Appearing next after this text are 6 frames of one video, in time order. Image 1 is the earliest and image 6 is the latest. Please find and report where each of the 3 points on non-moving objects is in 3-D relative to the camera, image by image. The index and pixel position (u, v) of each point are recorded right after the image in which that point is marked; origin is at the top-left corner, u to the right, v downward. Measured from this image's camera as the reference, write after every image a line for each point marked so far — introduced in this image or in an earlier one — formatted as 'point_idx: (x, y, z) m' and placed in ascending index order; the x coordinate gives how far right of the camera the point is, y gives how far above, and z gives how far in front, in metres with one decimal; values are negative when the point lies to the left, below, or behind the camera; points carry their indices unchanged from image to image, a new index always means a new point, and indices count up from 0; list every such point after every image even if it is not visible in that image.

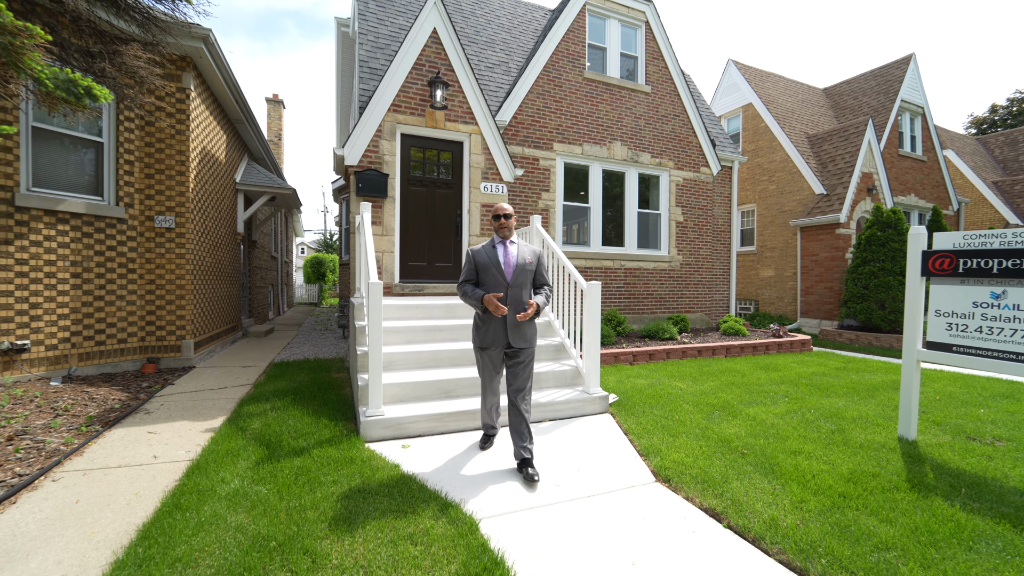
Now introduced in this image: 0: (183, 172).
0: (-4.7, +1.7, +6.2) m
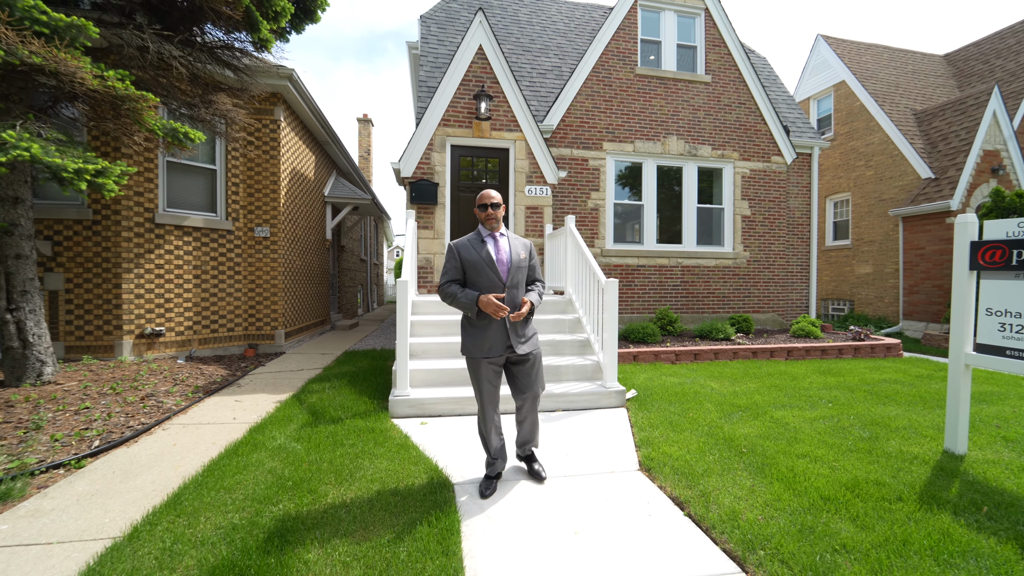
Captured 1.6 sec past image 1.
0: (-4.1, +1.7, +7.4) m
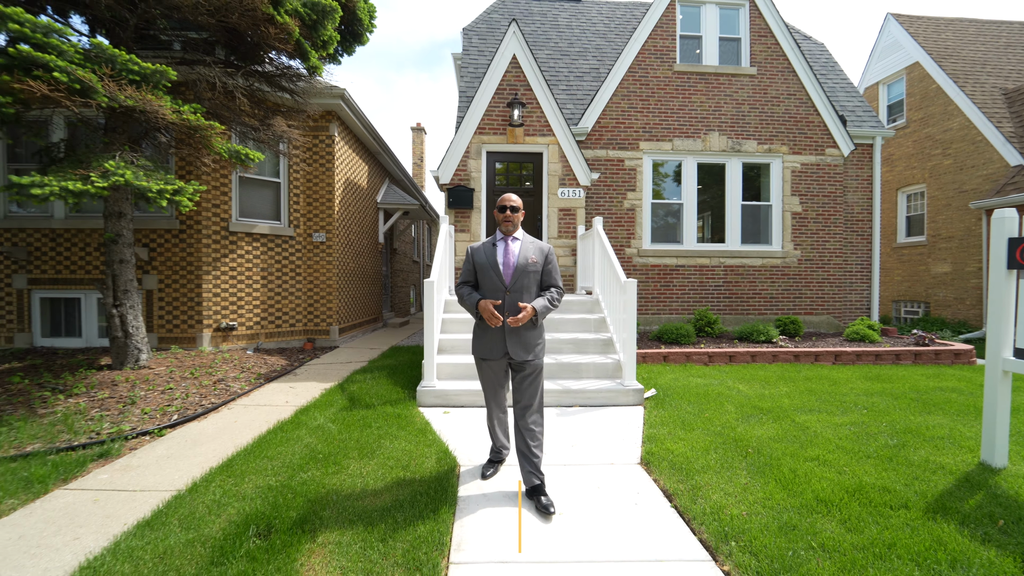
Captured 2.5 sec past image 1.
0: (-3.4, +1.7, +8.2) m
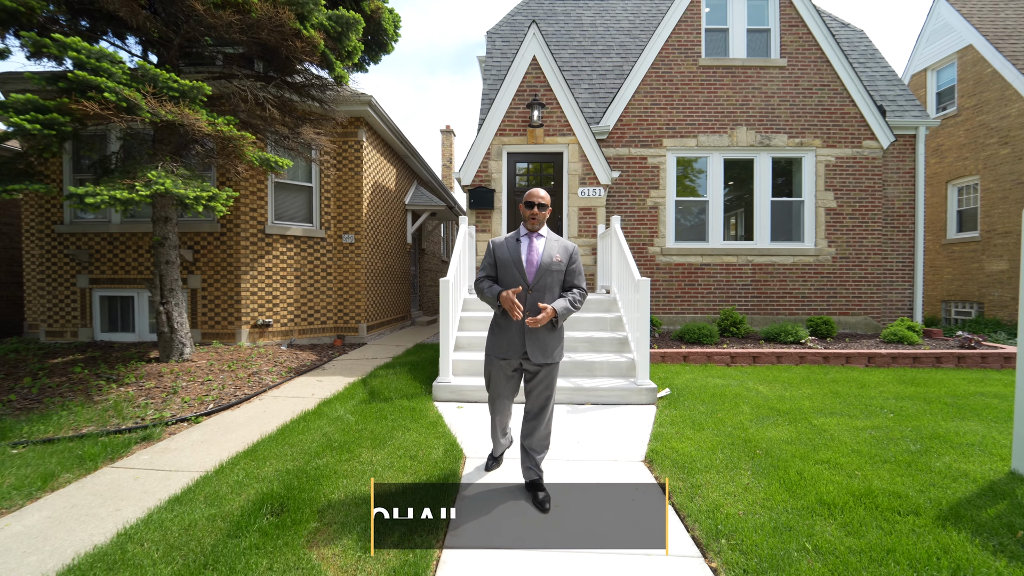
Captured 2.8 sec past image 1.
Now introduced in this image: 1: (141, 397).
0: (-3.0, +1.7, +8.6) m
1: (-4.2, -1.2, +4.8) m
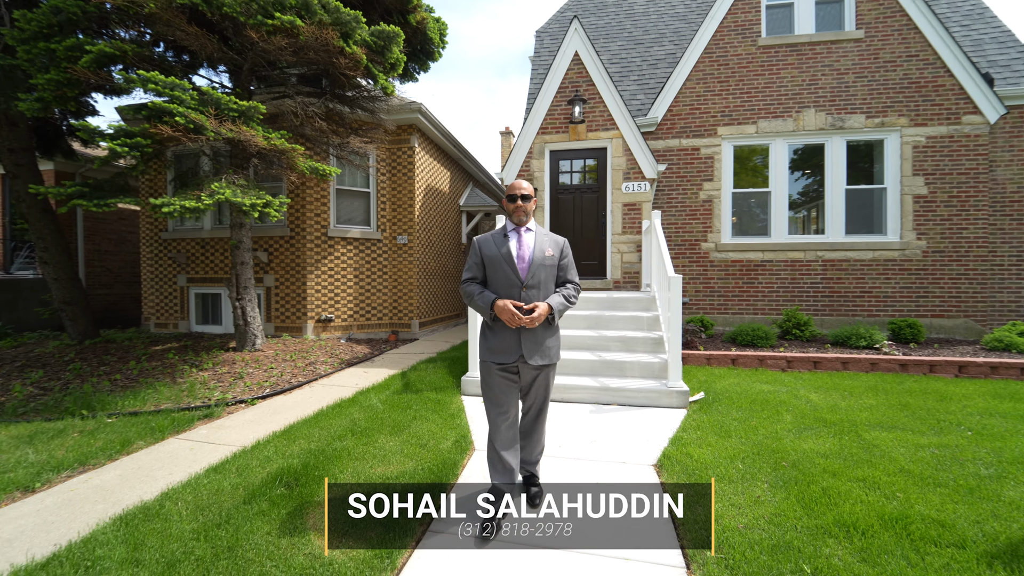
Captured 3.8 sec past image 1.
0: (-2.1, +1.7, +9.0) m
1: (-3.8, -1.2, +5.6) m
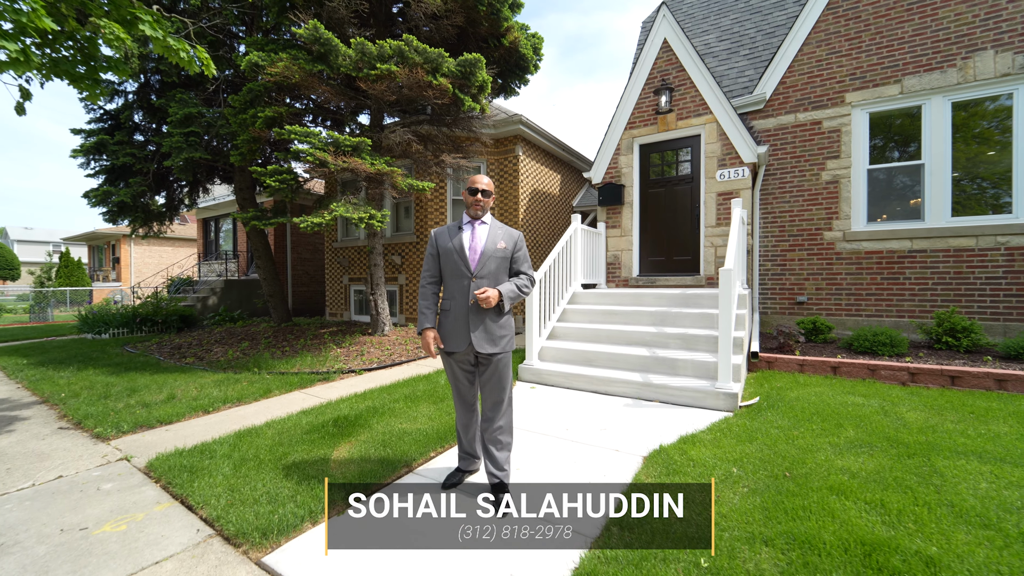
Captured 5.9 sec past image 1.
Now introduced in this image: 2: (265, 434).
0: (0.0, +1.8, +9.8) m
1: (-2.8, -1.1, +7.2) m
2: (-2.2, -1.3, +3.9) m
